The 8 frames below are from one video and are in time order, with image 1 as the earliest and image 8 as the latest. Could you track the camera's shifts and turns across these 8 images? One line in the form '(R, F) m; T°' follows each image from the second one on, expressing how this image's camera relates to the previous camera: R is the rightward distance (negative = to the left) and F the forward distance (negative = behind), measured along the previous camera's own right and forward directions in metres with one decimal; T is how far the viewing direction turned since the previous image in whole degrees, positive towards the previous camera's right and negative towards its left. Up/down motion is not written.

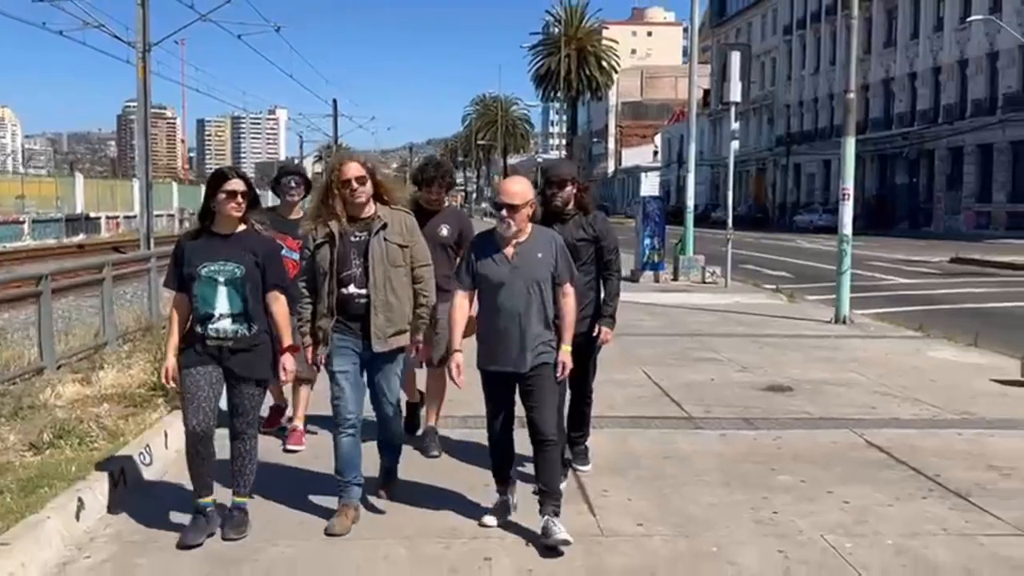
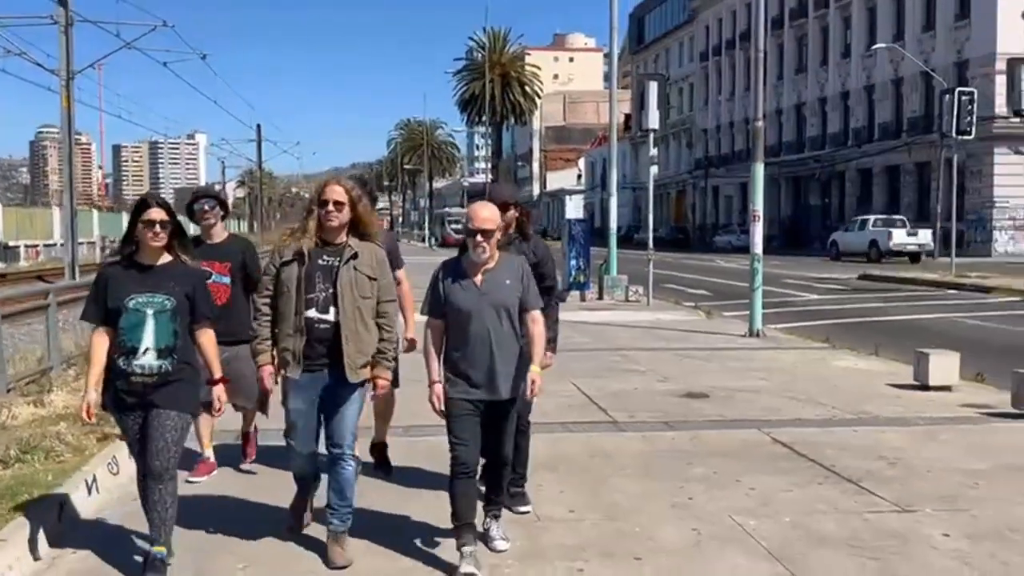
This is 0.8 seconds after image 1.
(-0.1, -0.7) m; +4°
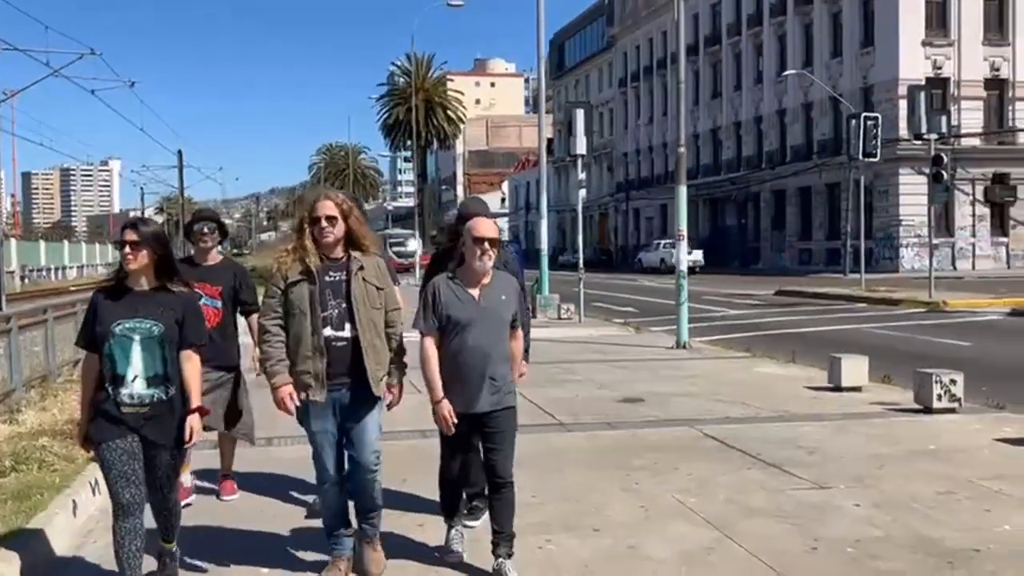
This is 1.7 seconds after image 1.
(-0.3, -0.8) m; +4°
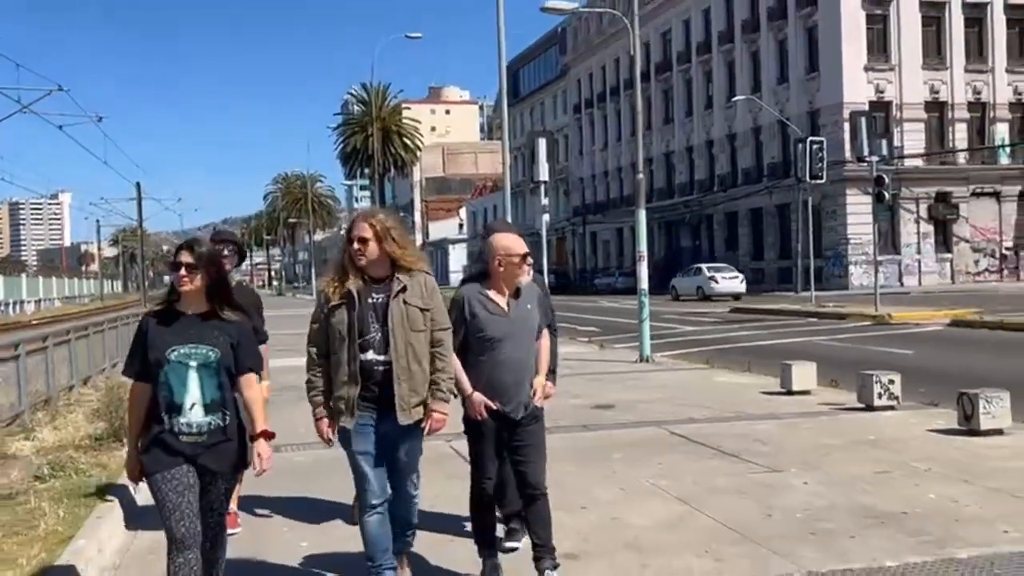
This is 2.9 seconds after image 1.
(-0.3, -1.0) m; +2°
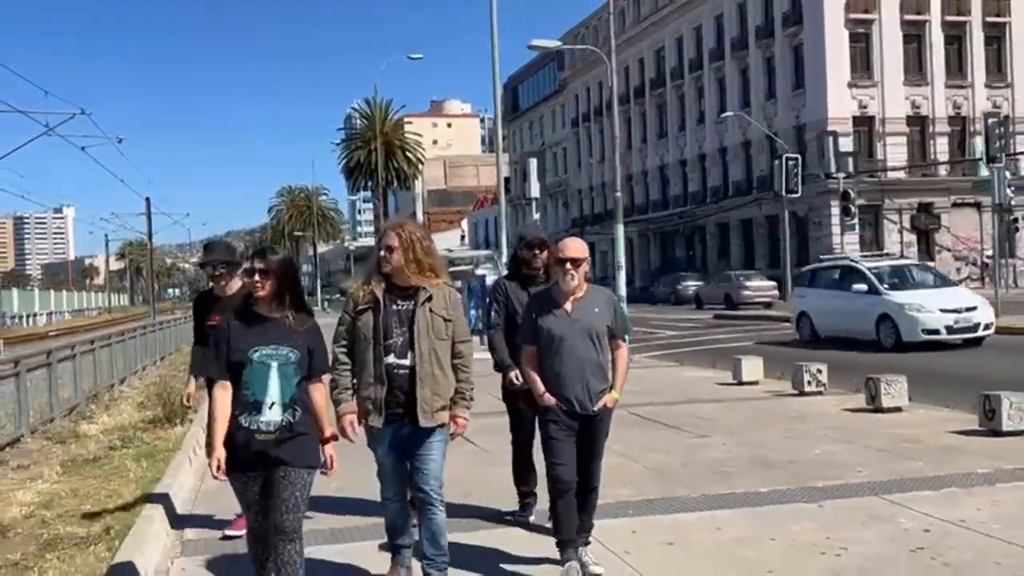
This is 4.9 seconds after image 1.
(+0.2, -2.1) m; 0°
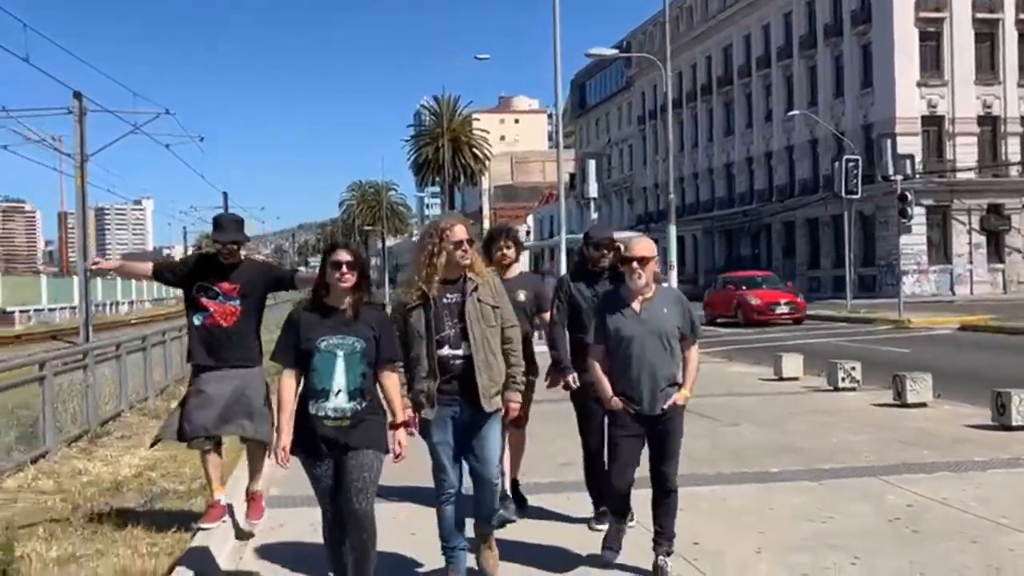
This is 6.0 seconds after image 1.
(+0.2, -1.1) m; -4°
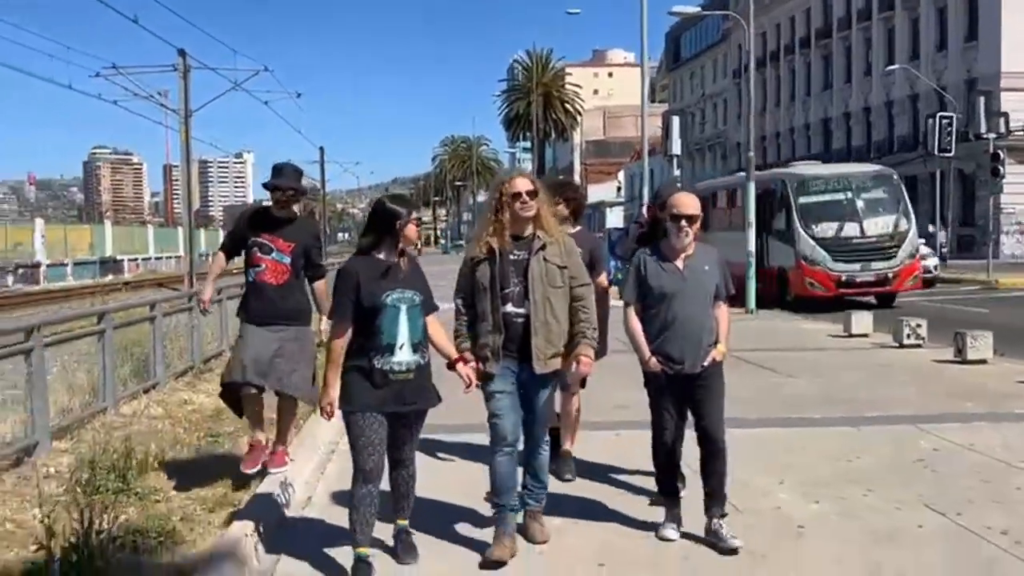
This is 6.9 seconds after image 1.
(+0.3, -0.7) m; -5°
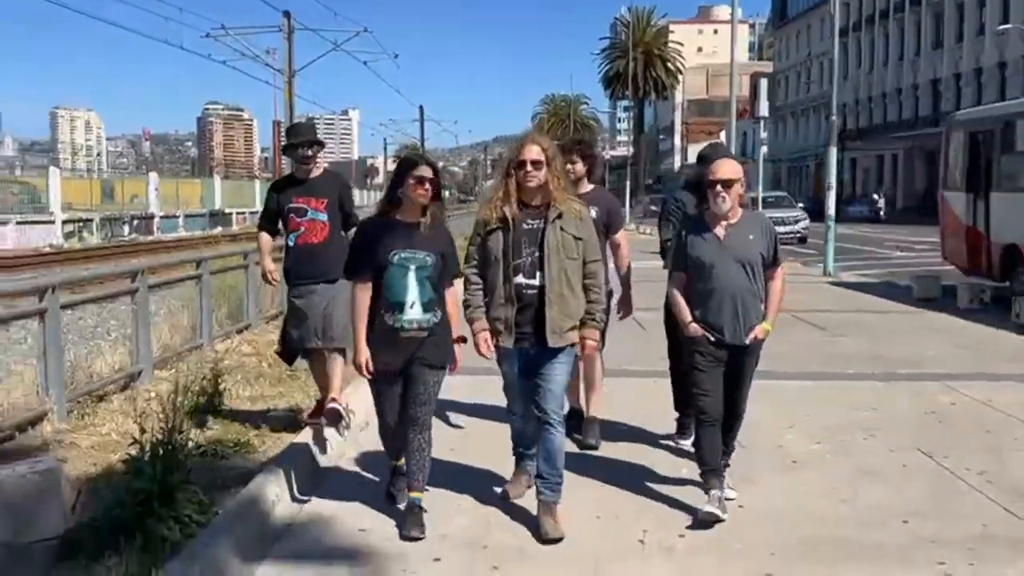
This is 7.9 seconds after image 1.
(+0.4, -0.8) m; -5°
